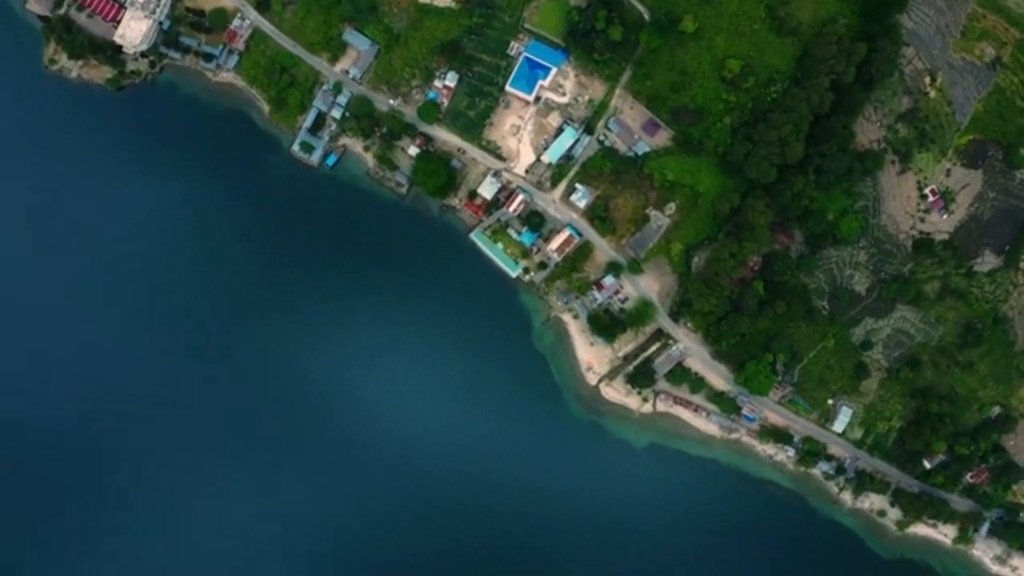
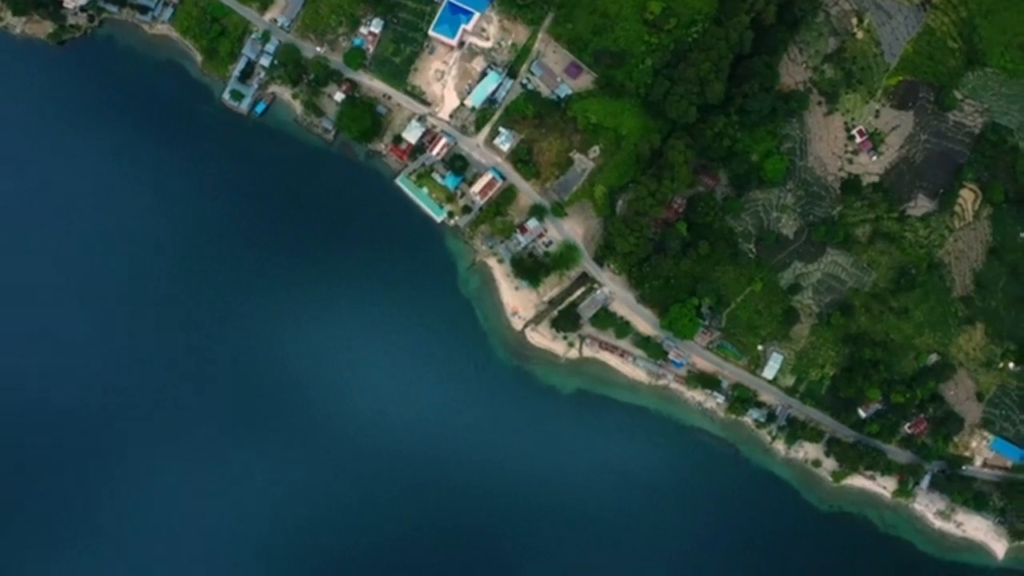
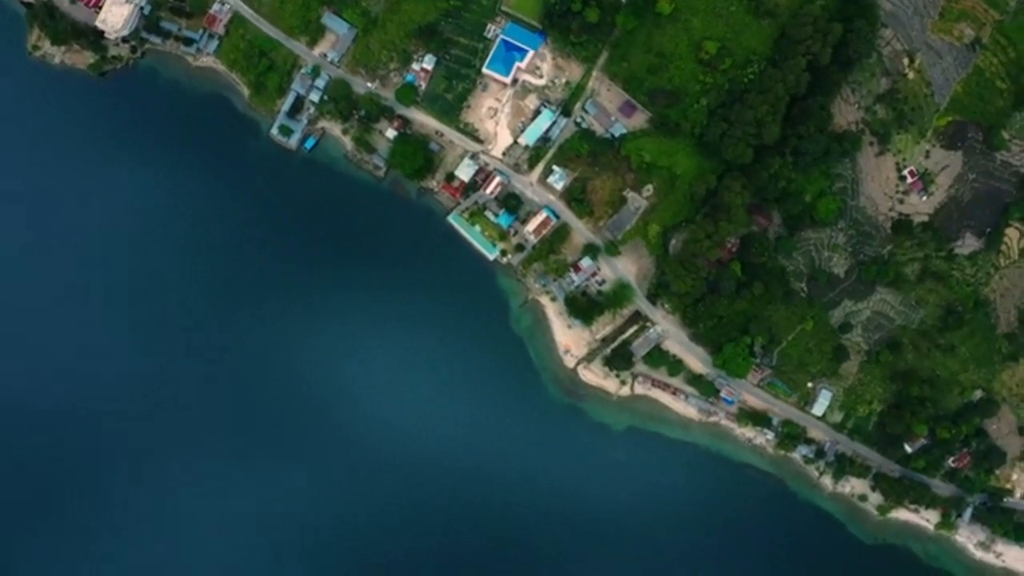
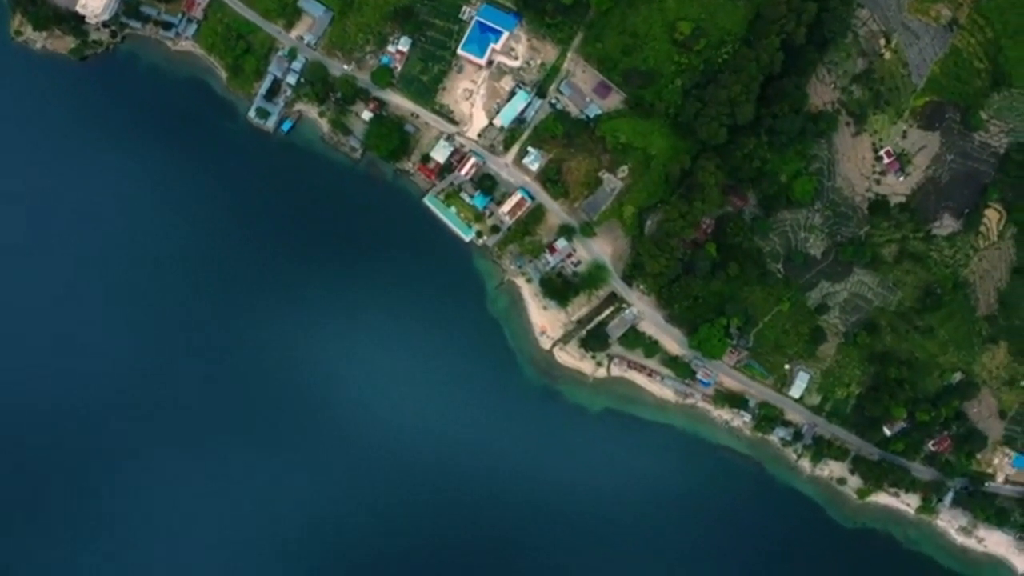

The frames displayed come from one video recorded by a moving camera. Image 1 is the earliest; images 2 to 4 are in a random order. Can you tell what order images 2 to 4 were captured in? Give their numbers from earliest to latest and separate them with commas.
3, 4, 2
